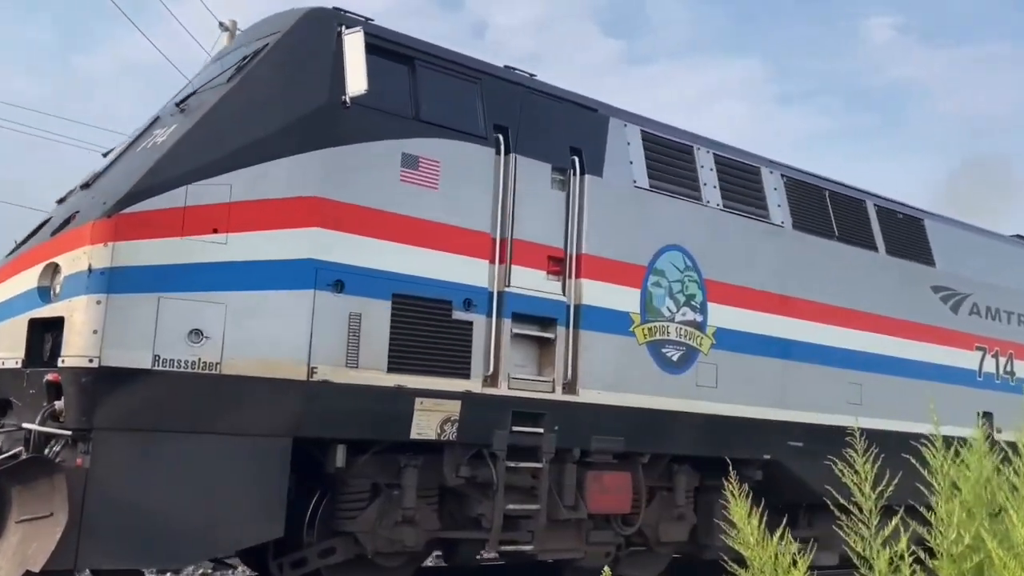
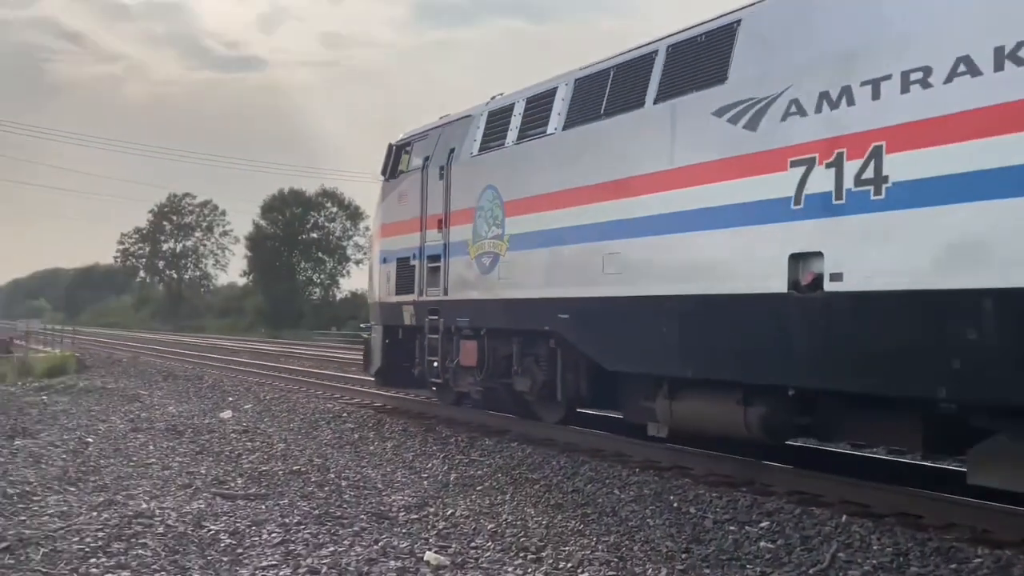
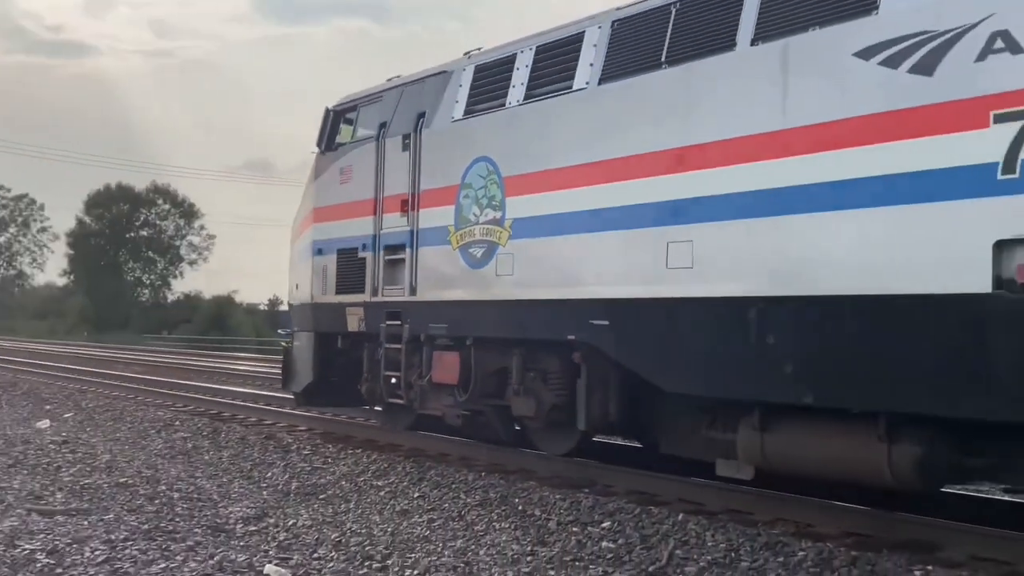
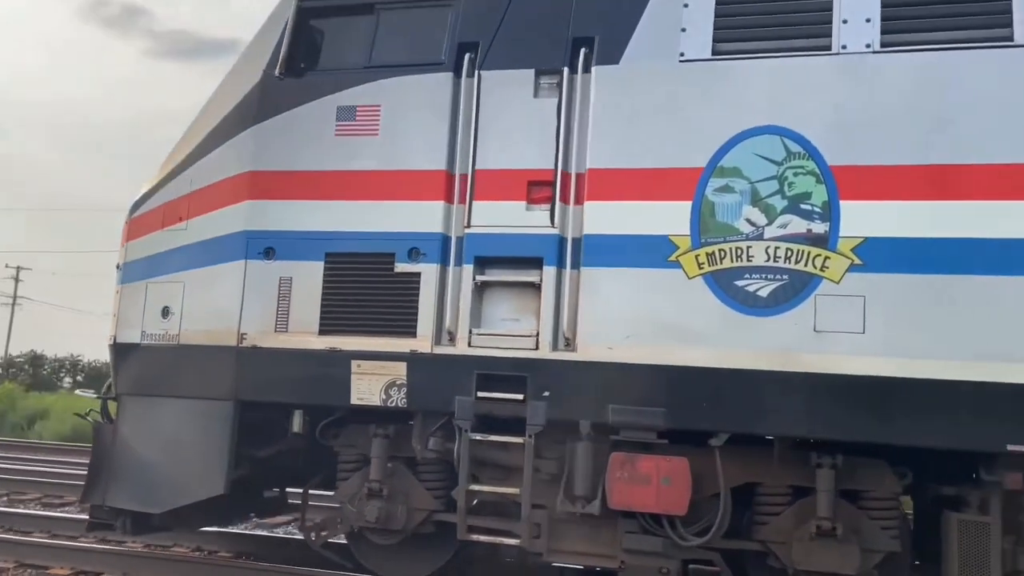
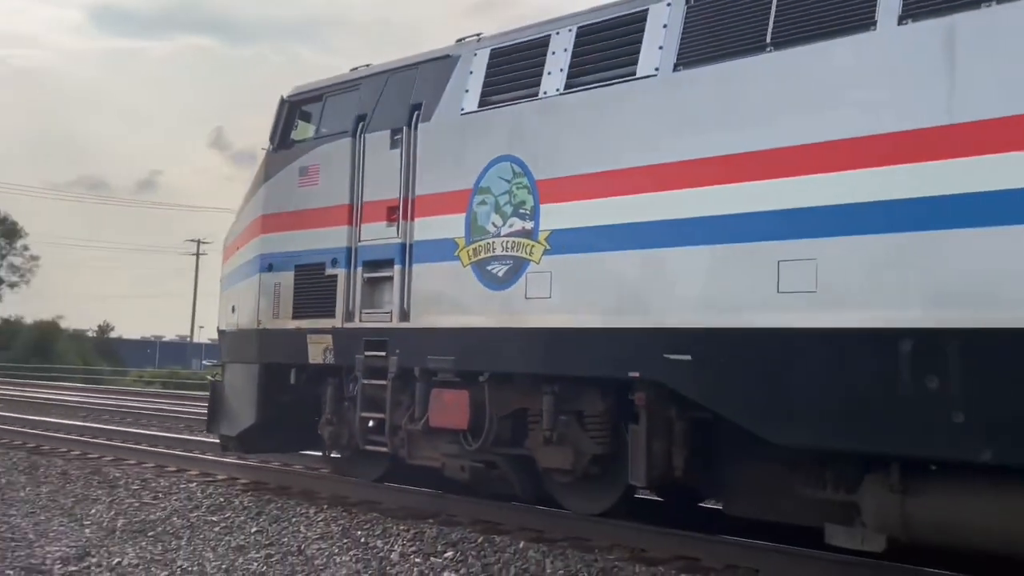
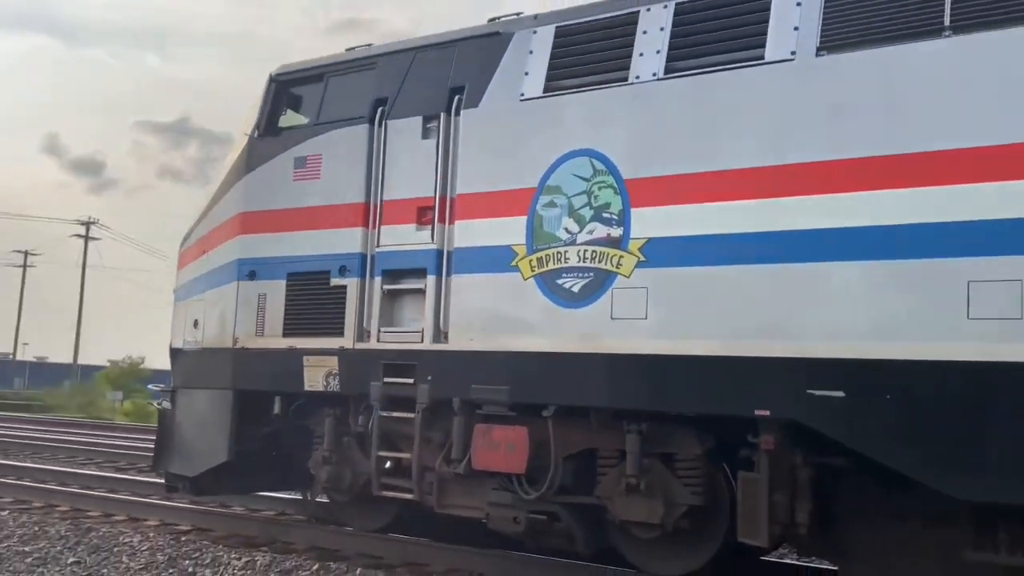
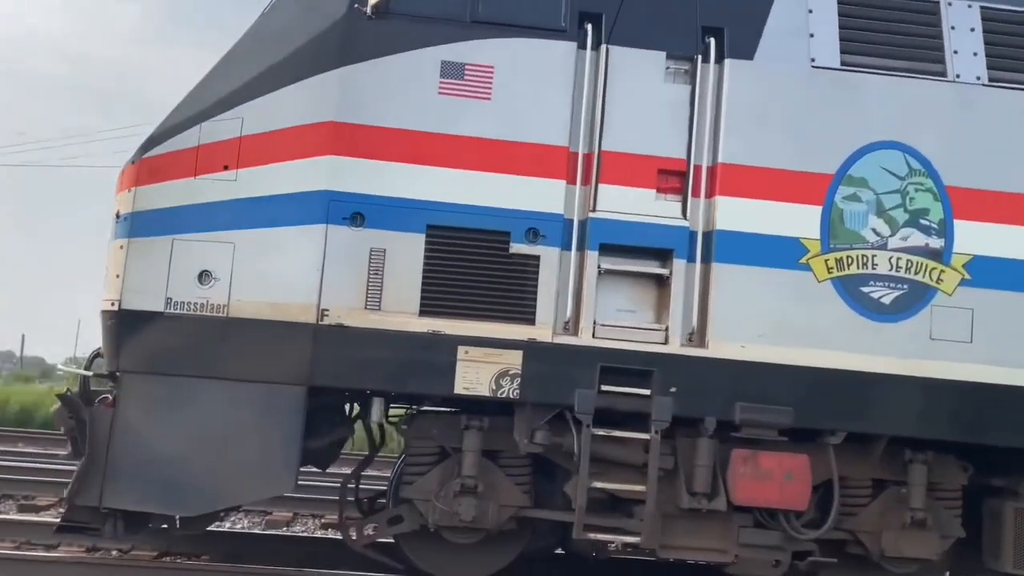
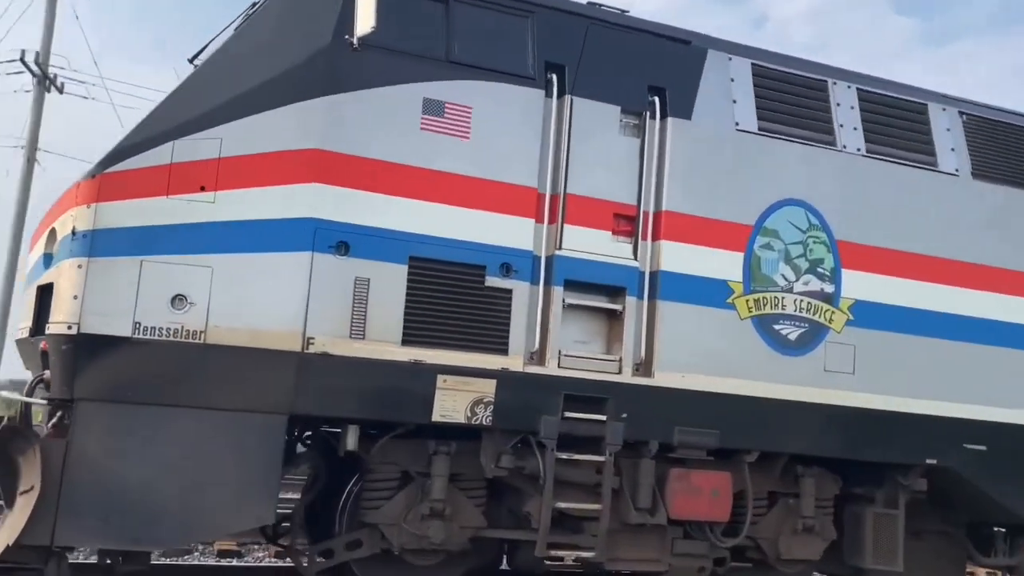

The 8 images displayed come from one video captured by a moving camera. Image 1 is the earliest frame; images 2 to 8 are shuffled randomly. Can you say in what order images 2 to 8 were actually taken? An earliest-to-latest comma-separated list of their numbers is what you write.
8, 7, 4, 6, 5, 3, 2
